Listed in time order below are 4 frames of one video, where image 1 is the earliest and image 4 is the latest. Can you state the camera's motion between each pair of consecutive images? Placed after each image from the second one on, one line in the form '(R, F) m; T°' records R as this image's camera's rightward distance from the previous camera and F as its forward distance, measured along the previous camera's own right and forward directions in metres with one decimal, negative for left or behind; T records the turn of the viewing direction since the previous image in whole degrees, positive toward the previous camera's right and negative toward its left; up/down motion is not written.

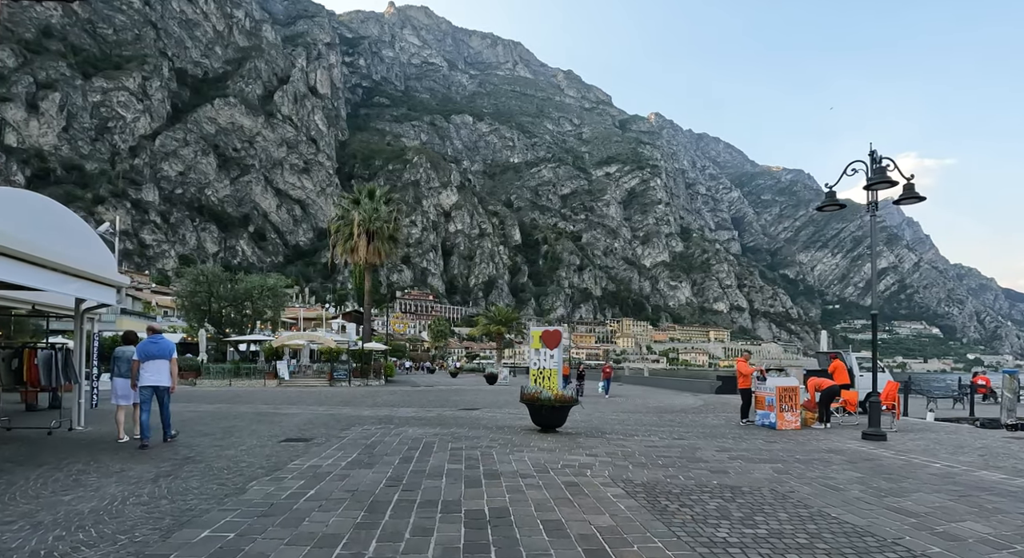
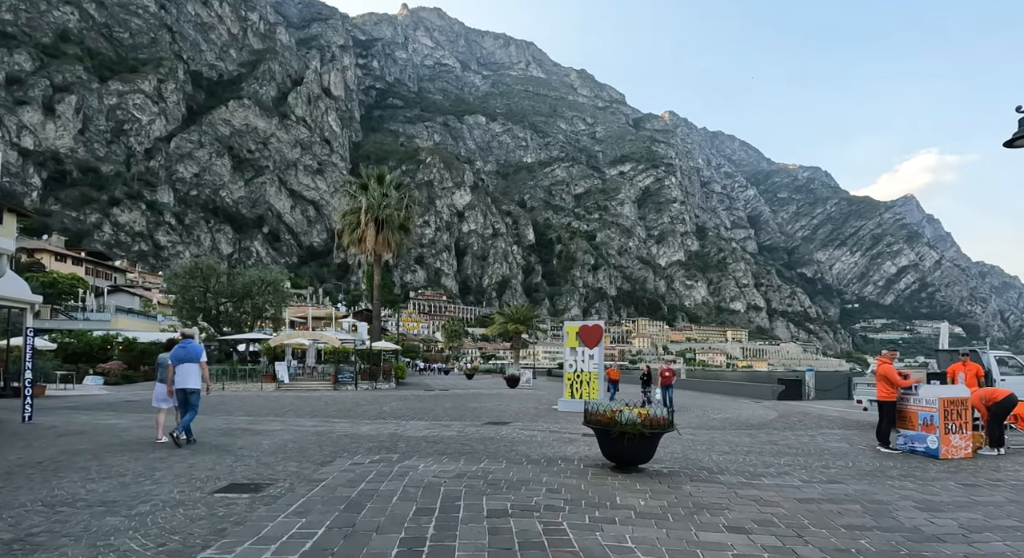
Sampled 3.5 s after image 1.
(-0.4, +3.0) m; -1°
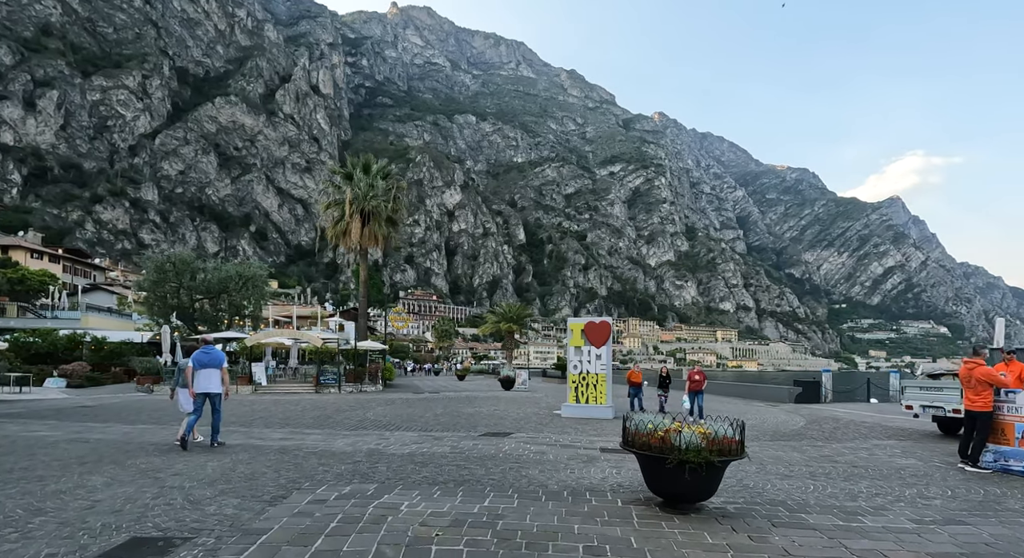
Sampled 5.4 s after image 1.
(-0.2, +1.5) m; +1°
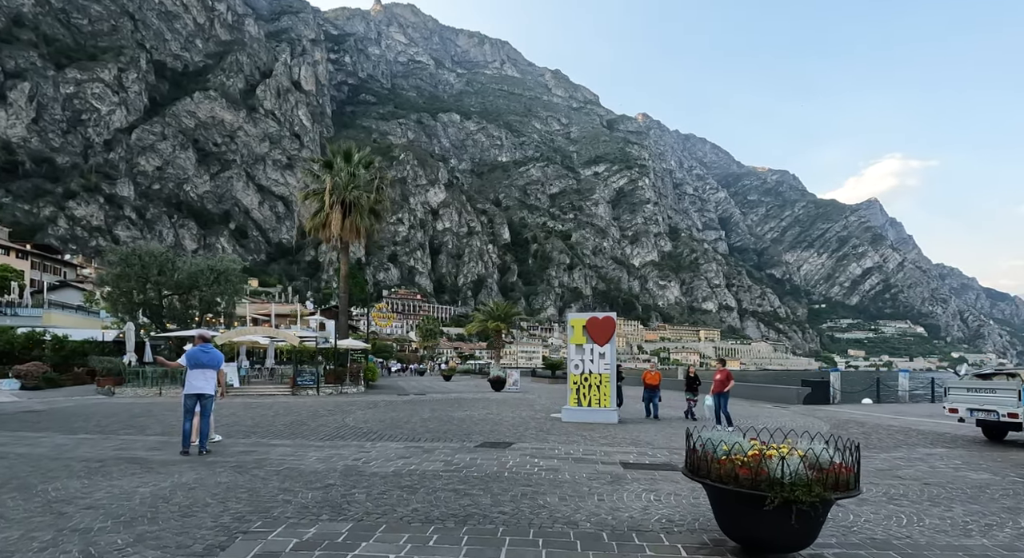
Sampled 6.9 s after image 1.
(-0.2, +1.2) m; +1°
